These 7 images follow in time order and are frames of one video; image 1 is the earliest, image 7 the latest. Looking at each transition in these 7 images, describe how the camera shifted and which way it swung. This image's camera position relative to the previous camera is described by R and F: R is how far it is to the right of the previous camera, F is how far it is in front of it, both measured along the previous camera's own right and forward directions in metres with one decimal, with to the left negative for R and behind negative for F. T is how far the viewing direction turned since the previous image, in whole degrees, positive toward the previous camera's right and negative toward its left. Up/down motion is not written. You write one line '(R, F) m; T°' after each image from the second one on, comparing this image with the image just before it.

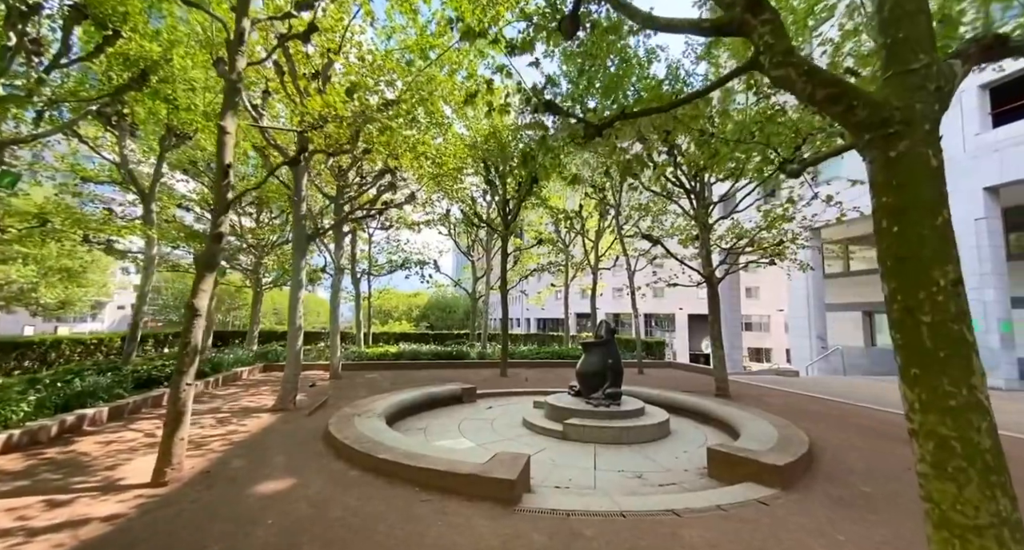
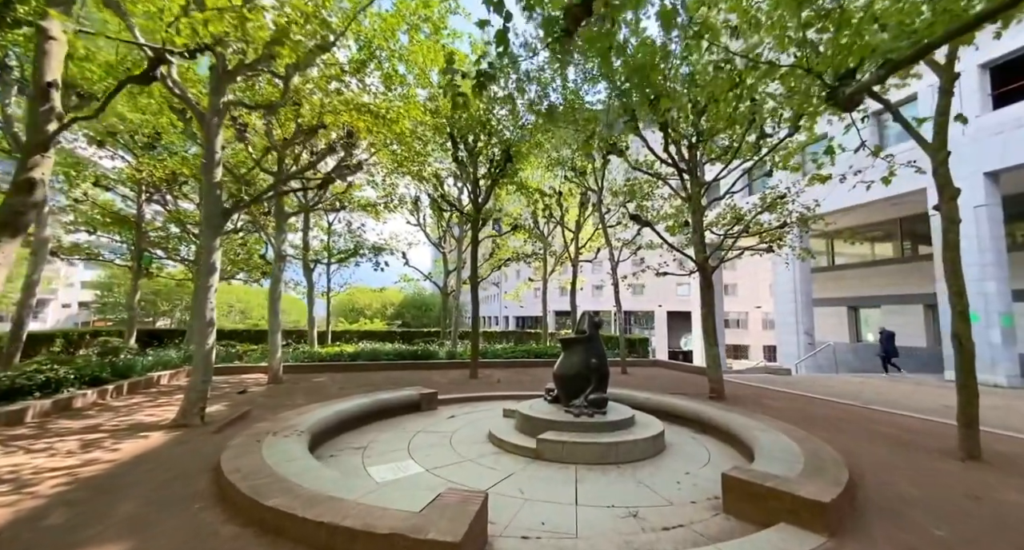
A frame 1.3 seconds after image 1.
(+0.2, +1.5) m; +3°
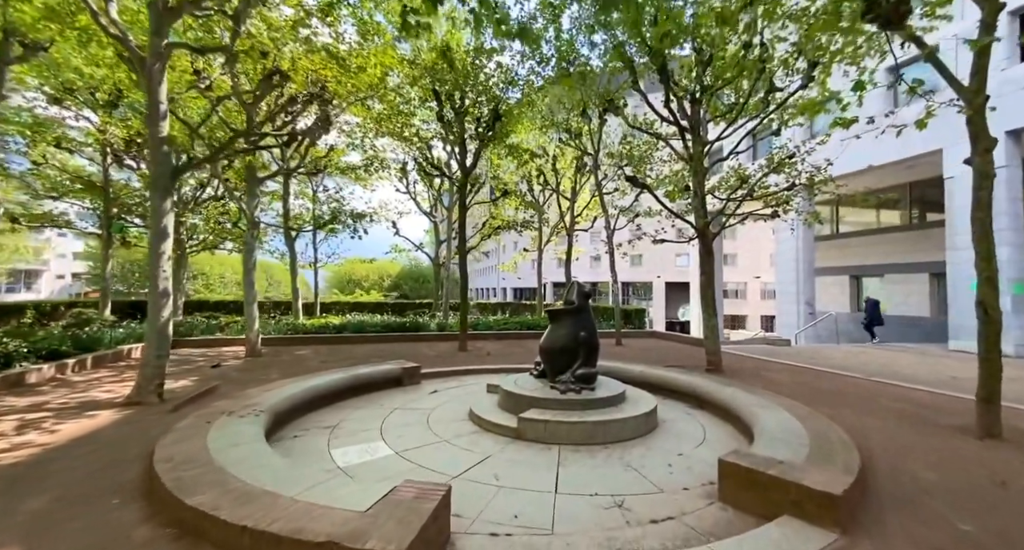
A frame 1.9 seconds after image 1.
(+0.2, +0.6) m; 0°
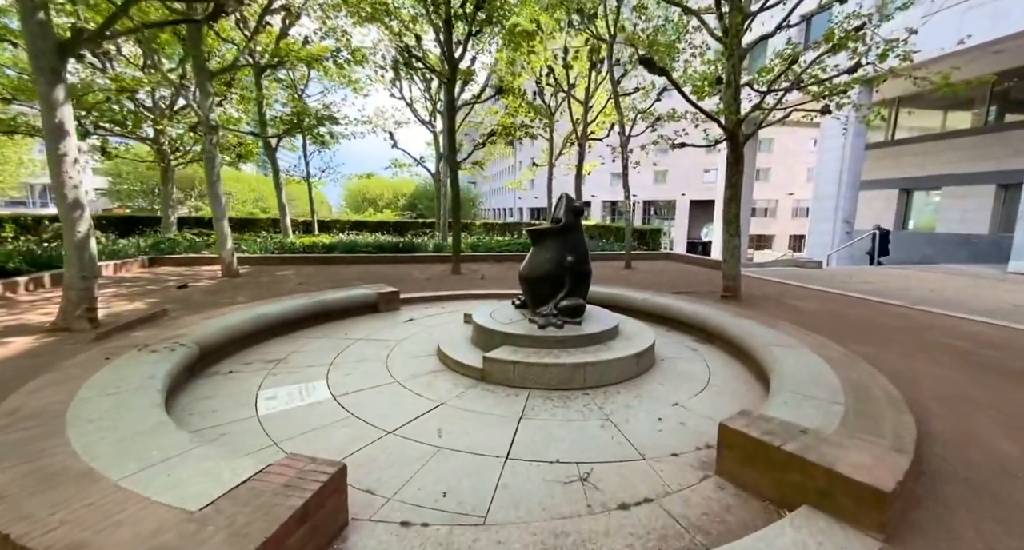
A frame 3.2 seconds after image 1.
(+0.6, +1.1) m; -3°
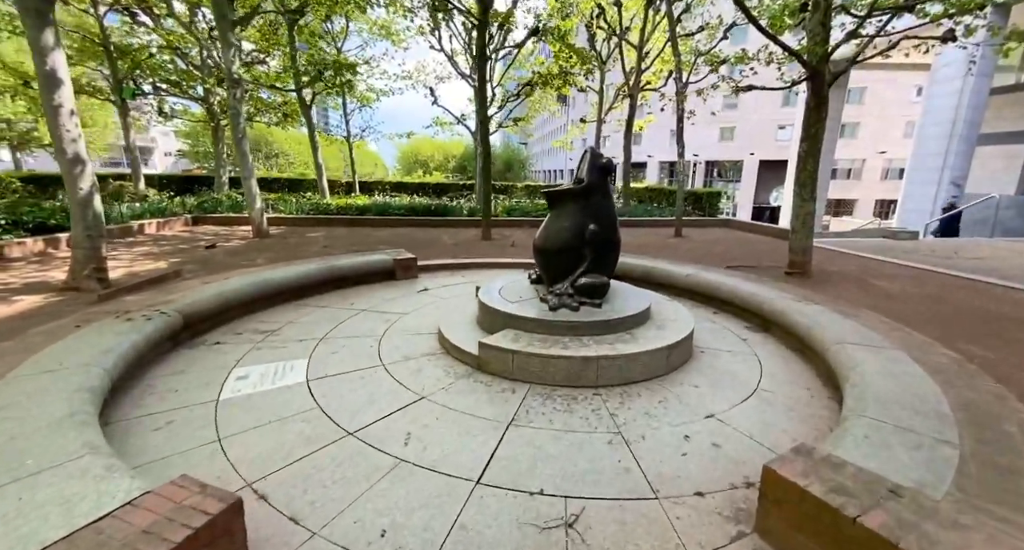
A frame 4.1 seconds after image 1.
(+0.4, +0.8) m; -7°
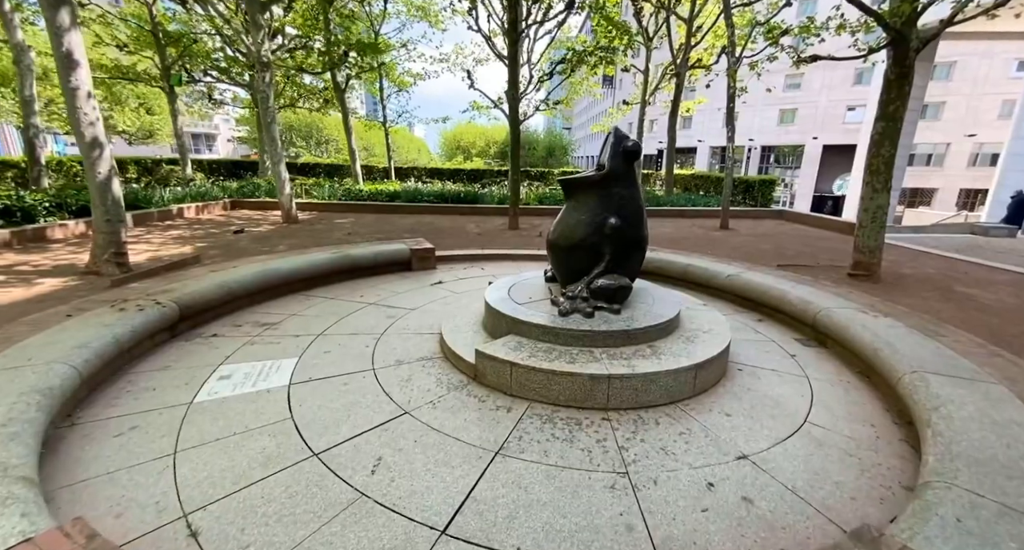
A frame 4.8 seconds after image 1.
(+0.3, +0.5) m; -5°
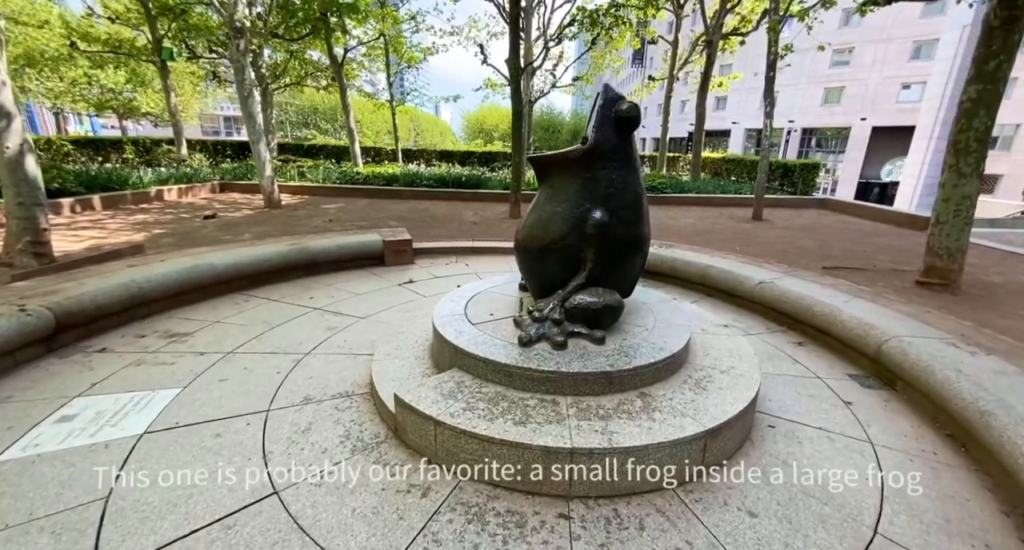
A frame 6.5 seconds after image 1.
(+0.5, +1.0) m; -3°
